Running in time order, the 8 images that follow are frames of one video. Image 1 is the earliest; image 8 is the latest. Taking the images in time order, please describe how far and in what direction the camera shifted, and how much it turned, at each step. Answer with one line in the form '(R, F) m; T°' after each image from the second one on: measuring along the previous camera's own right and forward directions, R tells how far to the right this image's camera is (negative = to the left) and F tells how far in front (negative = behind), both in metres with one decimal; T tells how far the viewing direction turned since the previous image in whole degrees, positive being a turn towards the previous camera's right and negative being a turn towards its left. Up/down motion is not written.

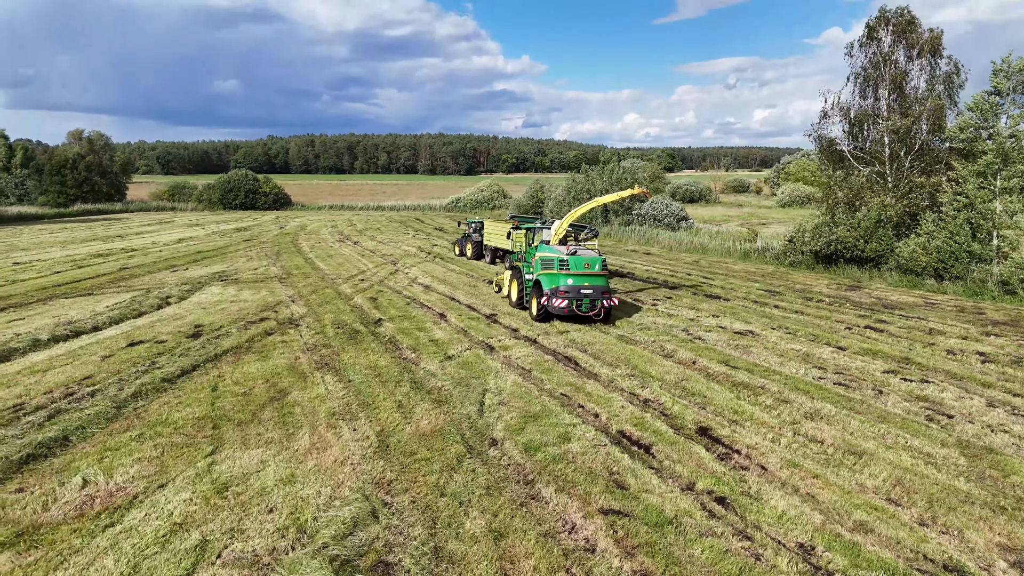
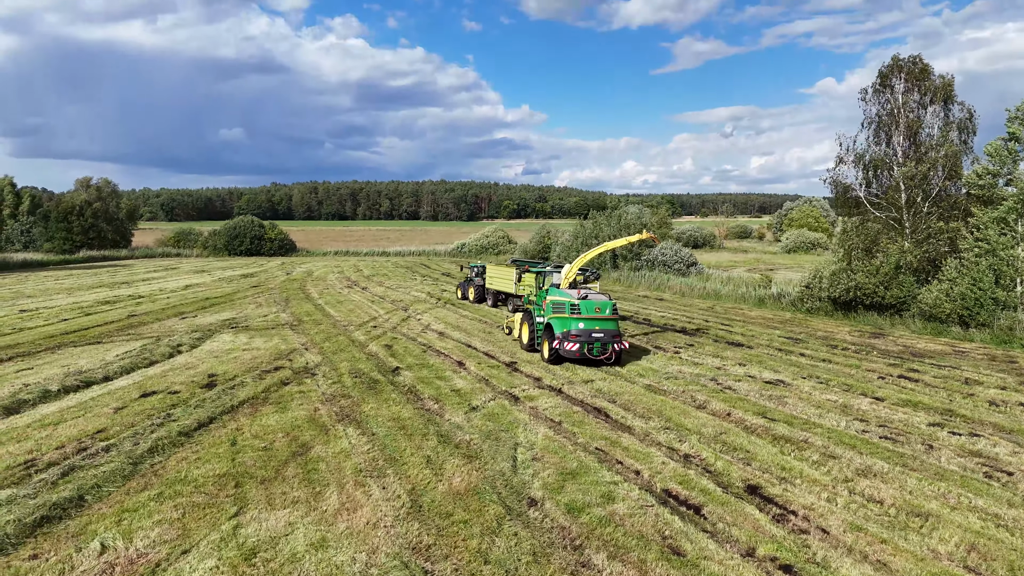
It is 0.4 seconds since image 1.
(-0.3, +0.2) m; 0°
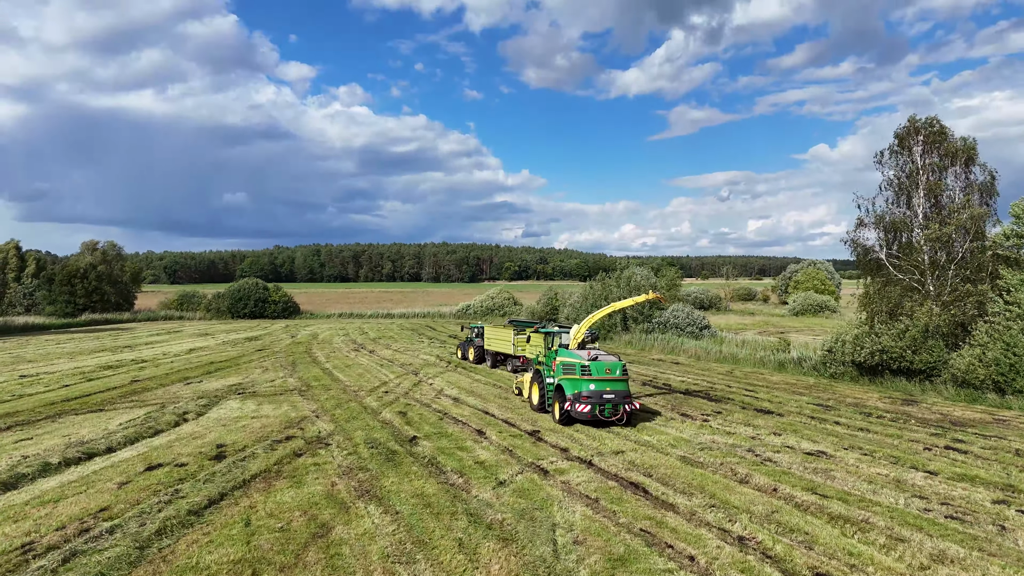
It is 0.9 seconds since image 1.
(-0.3, +0.4) m; 0°
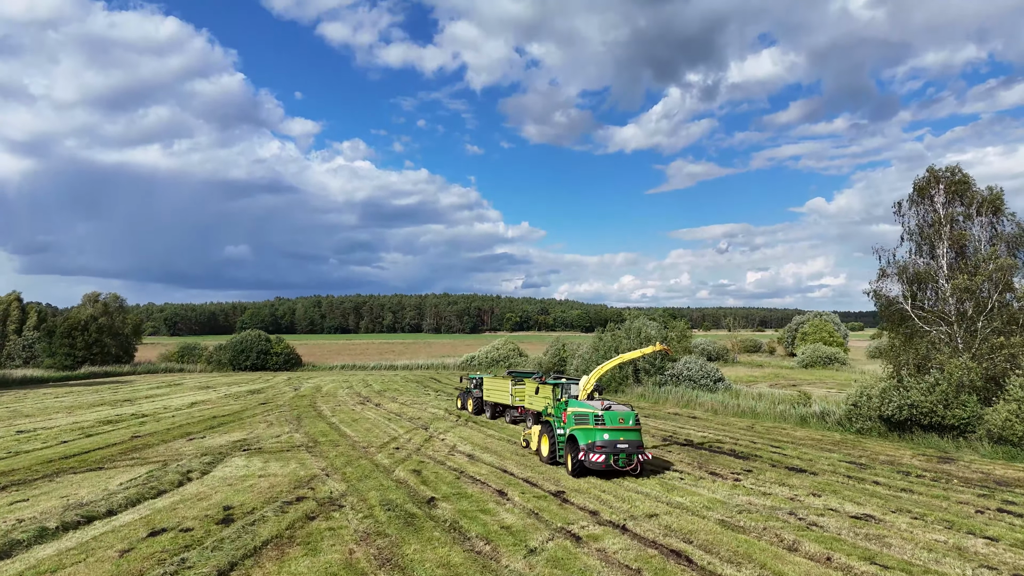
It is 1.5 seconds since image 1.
(-0.3, +0.4) m; 0°
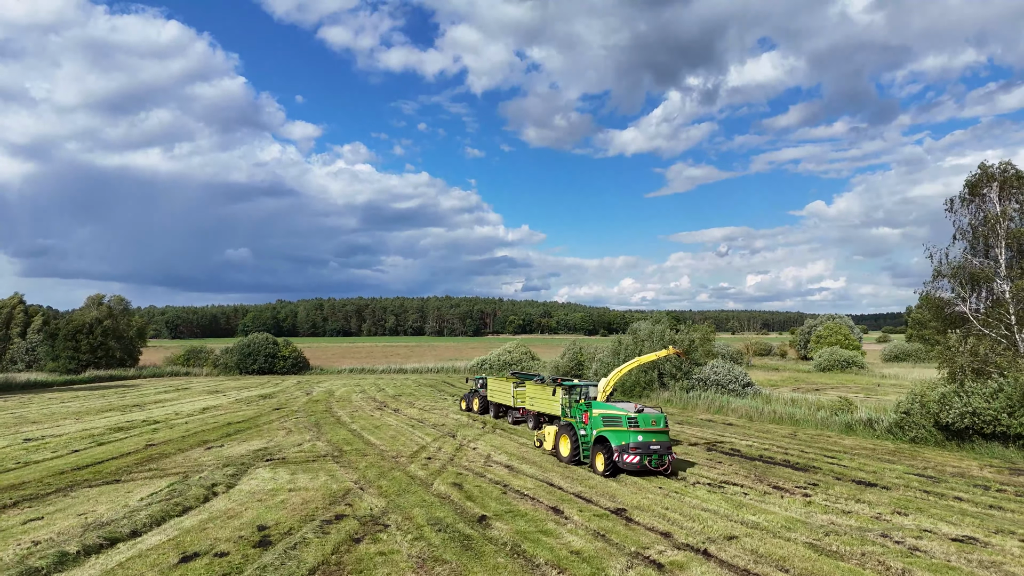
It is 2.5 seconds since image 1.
(-0.7, +0.8) m; 0°
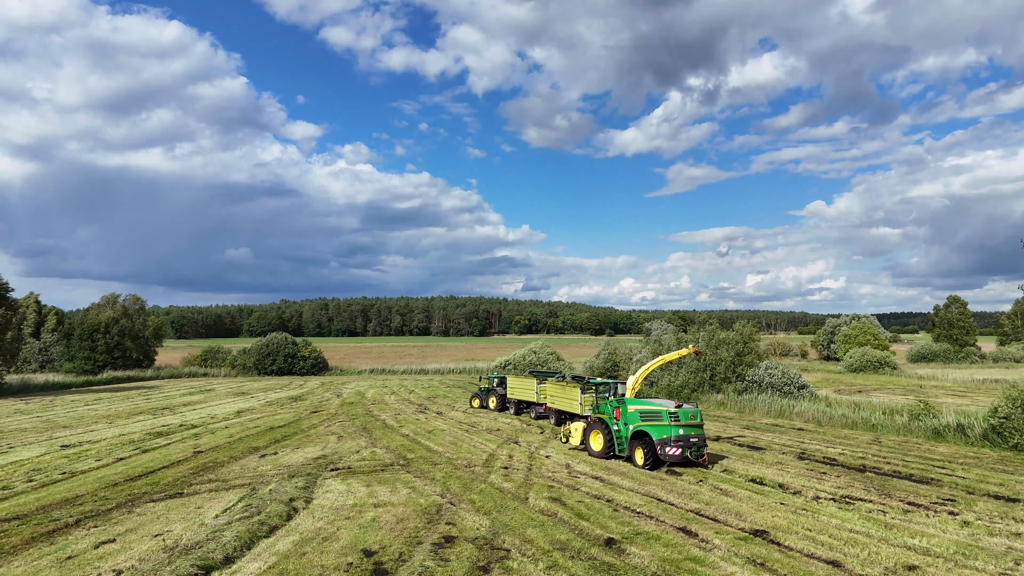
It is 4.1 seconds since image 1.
(-1.4, +0.9) m; 0°
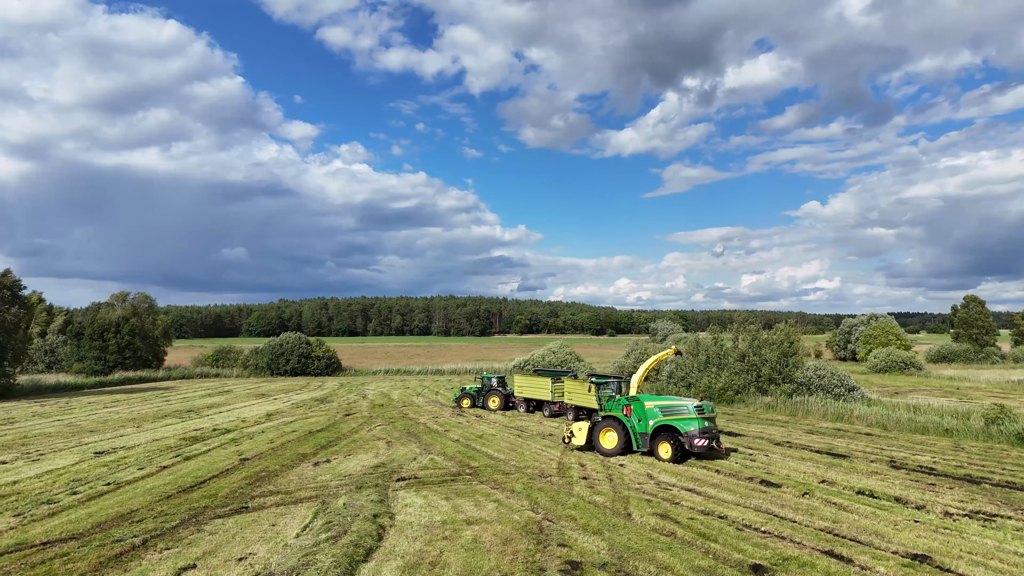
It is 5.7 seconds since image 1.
(-1.3, +0.9) m; 0°
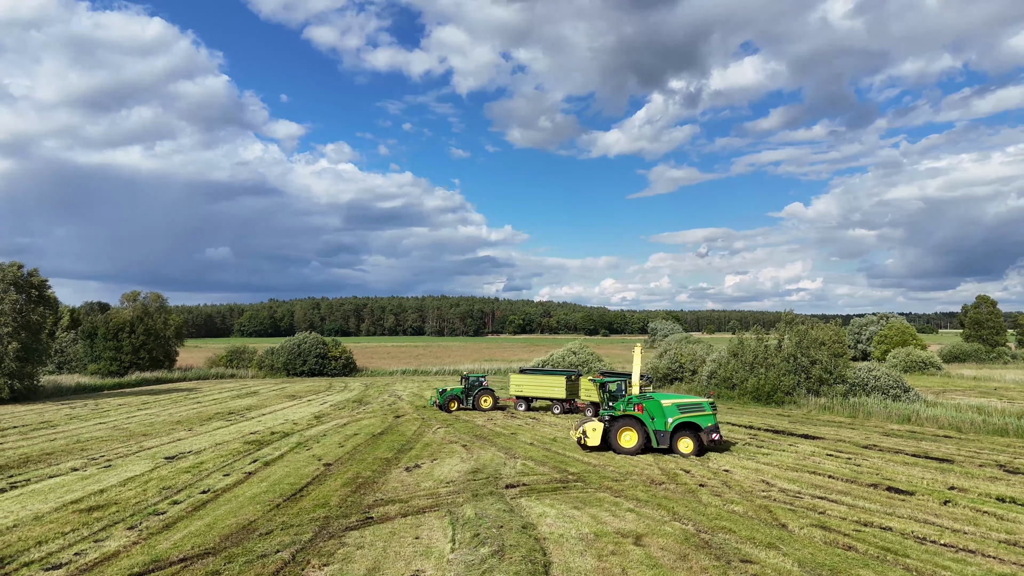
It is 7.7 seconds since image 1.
(-1.9, +0.5) m; +1°
